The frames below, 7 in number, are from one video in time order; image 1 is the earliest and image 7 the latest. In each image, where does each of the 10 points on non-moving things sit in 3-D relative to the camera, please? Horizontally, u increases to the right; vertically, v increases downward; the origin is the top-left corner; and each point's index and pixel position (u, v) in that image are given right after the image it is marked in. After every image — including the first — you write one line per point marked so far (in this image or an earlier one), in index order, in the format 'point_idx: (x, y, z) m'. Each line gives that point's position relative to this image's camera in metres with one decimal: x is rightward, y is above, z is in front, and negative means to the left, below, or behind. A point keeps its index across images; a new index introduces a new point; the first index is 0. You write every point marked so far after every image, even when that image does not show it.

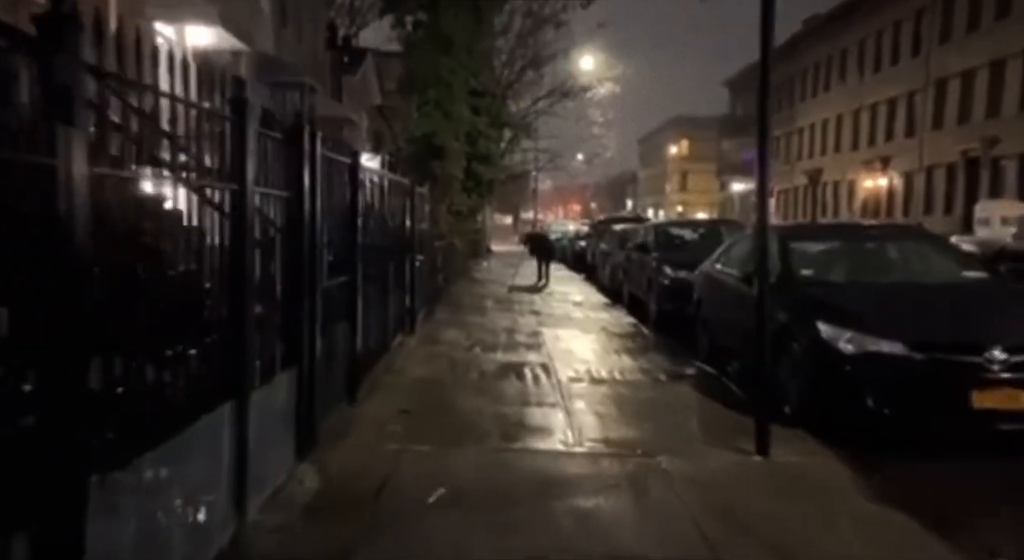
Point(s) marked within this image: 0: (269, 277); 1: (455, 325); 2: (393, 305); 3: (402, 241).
0: (-1.4, 0.0, +5.3) m
1: (-0.9, -0.7, +14.0) m
2: (-1.4, -0.3, +10.6) m
3: (-1.4, +0.5, +11.4) m
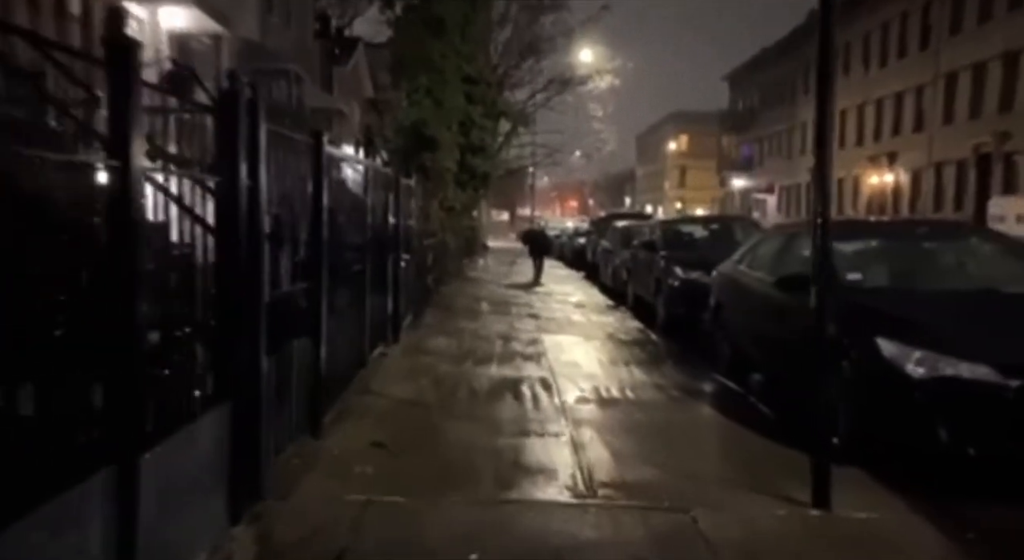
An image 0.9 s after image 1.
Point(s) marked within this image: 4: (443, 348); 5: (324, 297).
0: (-1.5, 0.0, +4.0) m
1: (-1.0, -0.7, +12.7) m
2: (-1.4, -0.3, +9.3) m
3: (-1.4, +0.4, +10.1) m
4: (-0.9, -0.9, +11.1) m
5: (-1.4, -0.1, +6.6) m
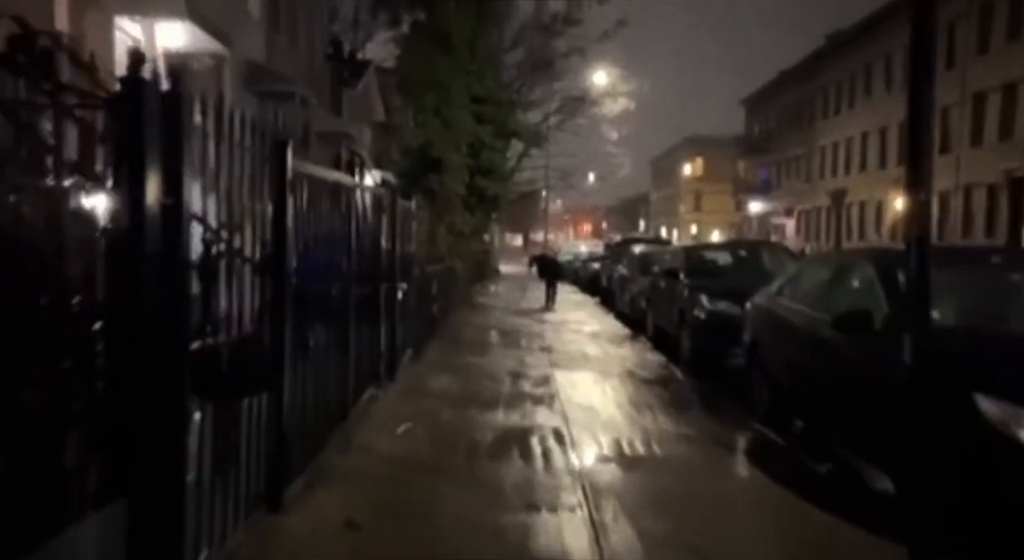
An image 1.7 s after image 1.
0: (-1.5, -0.2, +2.9) m
1: (-0.8, -1.2, +11.6) m
2: (-1.4, -0.6, +8.2) m
3: (-1.3, +0.1, +9.0) m
4: (-0.8, -1.2, +9.9) m
5: (-1.4, -0.4, +5.4) m
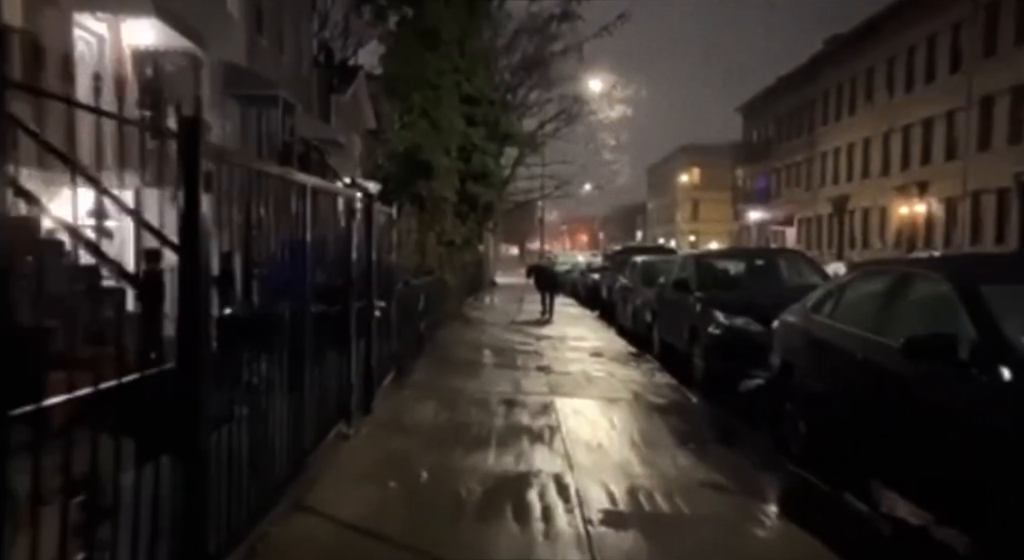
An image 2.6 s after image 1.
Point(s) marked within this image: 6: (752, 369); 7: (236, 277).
0: (-1.5, -0.3, +1.6) m
1: (-0.9, -1.3, +10.3) m
2: (-1.4, -0.8, +6.9) m
3: (-1.4, -0.1, +7.7) m
4: (-0.8, -1.4, +8.6) m
5: (-1.4, -0.5, +4.2) m
6: (+3.0, -1.1, +11.1) m
7: (-1.5, 0.0, +4.9) m
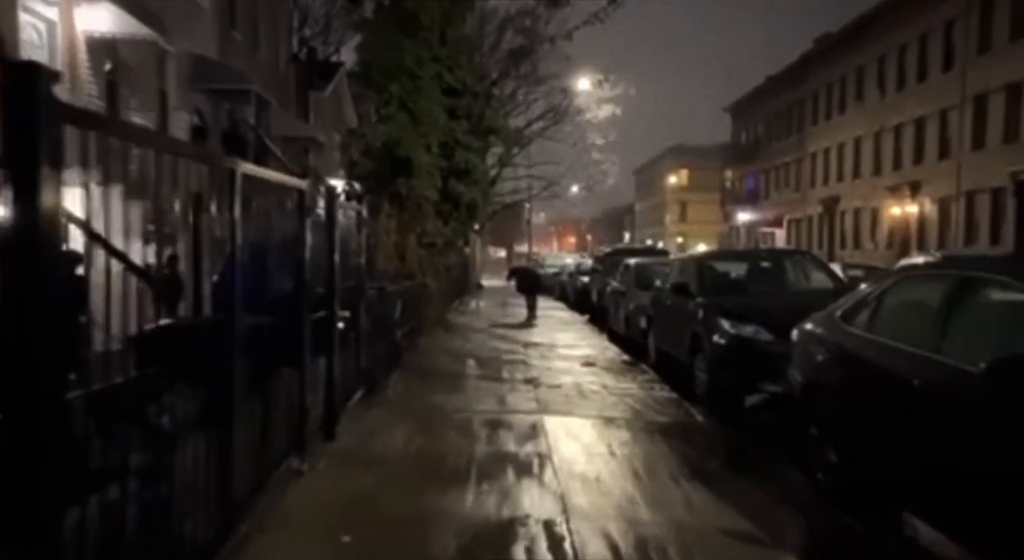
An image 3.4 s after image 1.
0: (-1.5, -0.3, +0.5) m
1: (-1.1, -1.4, +9.1) m
2: (-1.5, -0.8, +5.8) m
3: (-1.5, -0.1, +6.5) m
4: (-1.0, -1.4, +7.5) m
5: (-1.5, -0.5, +3.0) m
6: (+2.8, -1.2, +10.0) m
7: (-1.6, 0.0, +3.7) m
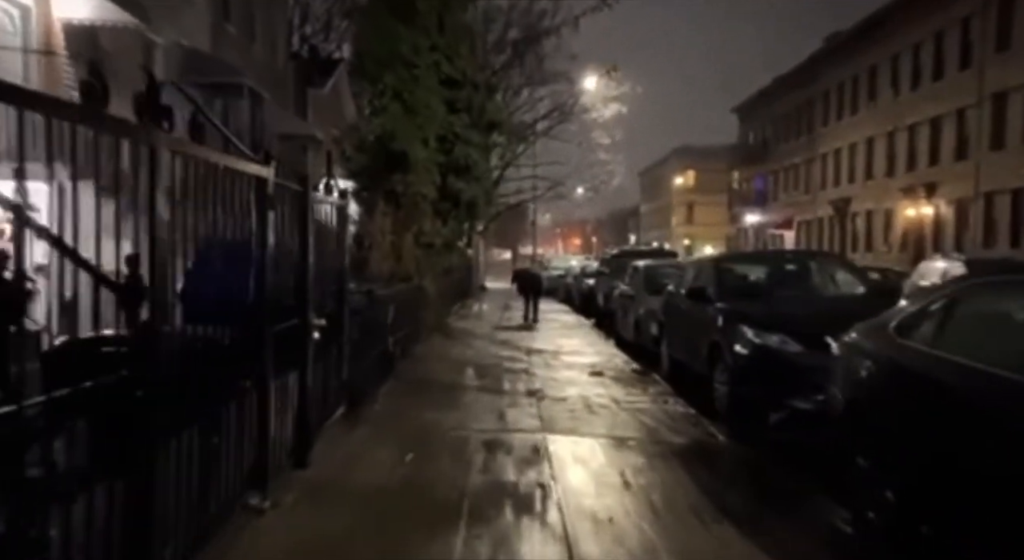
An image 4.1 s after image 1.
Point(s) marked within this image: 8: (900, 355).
0: (-1.6, -0.3, -0.5) m
1: (-1.1, -1.4, +8.2) m
2: (-1.6, -0.9, +4.8) m
3: (-1.5, -0.1, +5.6) m
4: (-1.0, -1.5, +6.5) m
5: (-1.5, -0.5, +2.0) m
6: (+2.8, -1.2, +9.0) m
7: (-1.6, 0.0, +2.7) m
8: (+2.5, -0.5, +5.7) m
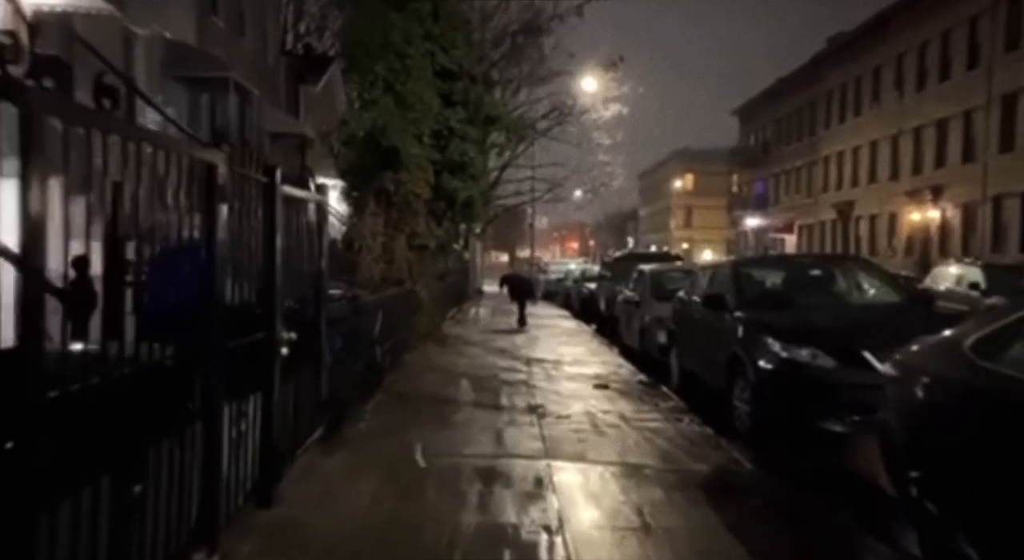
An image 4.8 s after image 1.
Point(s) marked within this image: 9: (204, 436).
0: (-1.5, -0.3, -1.5) m
1: (-1.1, -1.5, +7.2) m
2: (-1.5, -0.9, +3.8) m
3: (-1.5, -0.2, +4.6) m
4: (-1.0, -1.5, +5.6) m
5: (-1.5, -0.6, +1.1) m
6: (+2.8, -1.3, +8.0) m
7: (-1.6, -0.1, +1.8) m
8: (+2.5, -0.5, +4.7) m
9: (-1.6, -0.8, +4.6) m
